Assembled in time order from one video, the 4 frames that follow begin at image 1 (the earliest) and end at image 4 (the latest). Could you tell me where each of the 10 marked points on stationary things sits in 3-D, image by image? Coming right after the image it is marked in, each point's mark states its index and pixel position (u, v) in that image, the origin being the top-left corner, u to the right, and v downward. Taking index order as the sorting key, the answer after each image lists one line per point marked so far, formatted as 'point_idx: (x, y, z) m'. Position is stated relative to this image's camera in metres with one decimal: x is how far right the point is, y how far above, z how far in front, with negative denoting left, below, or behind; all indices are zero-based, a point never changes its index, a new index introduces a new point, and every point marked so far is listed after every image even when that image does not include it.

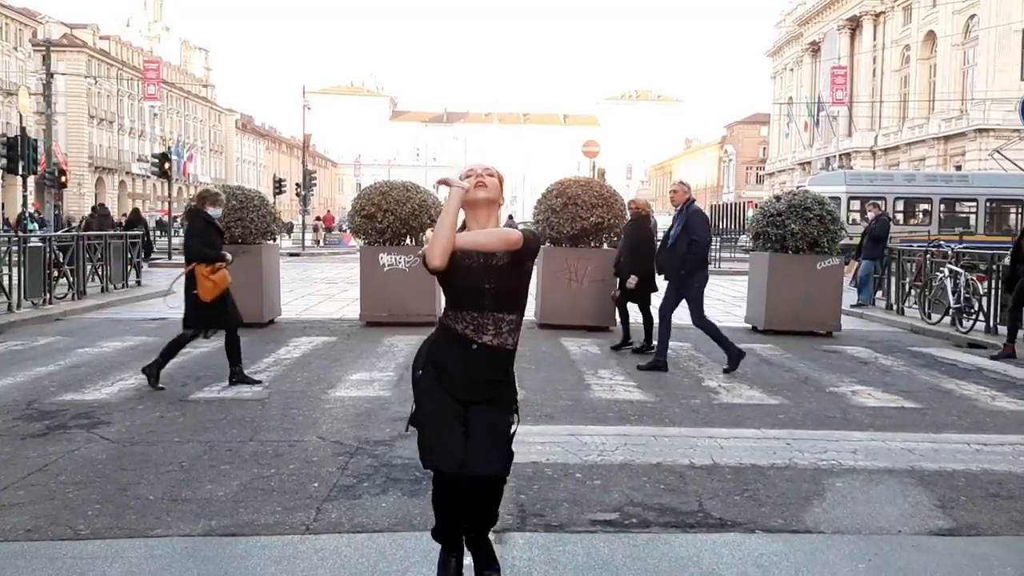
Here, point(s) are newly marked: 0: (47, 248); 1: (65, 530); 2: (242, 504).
0: (-7.1, +0.6, +13.4) m
1: (-2.0, -1.1, +4.0) m
2: (-1.3, -1.1, +4.3) m
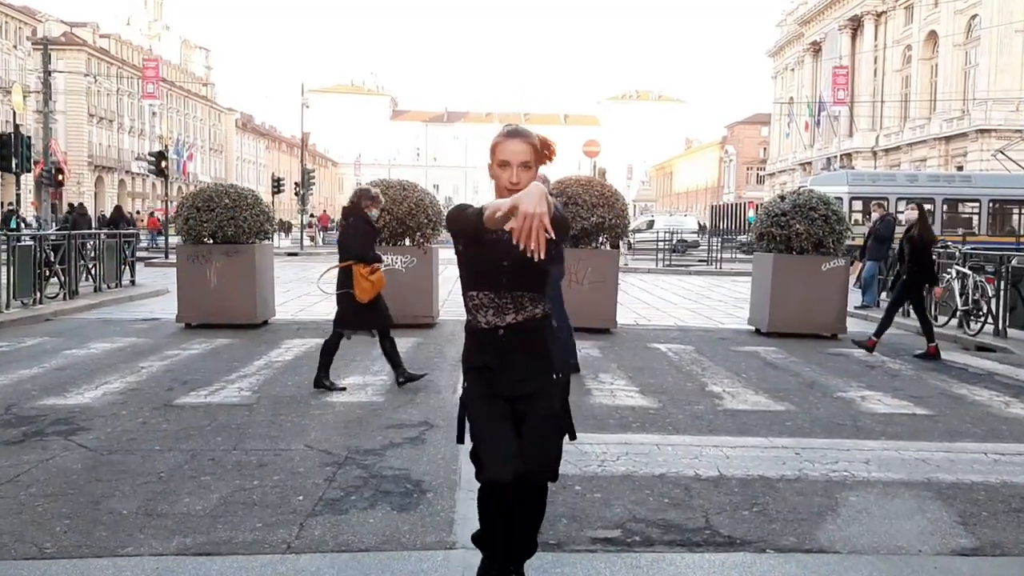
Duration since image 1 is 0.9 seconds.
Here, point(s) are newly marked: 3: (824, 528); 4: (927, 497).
0: (-7.1, +0.6, +13.1) m
1: (-2.1, -1.1, +3.8) m
2: (-1.4, -1.1, +4.1) m
3: (+1.5, -1.1, +4.1) m
4: (+2.2, -1.1, +4.6) m
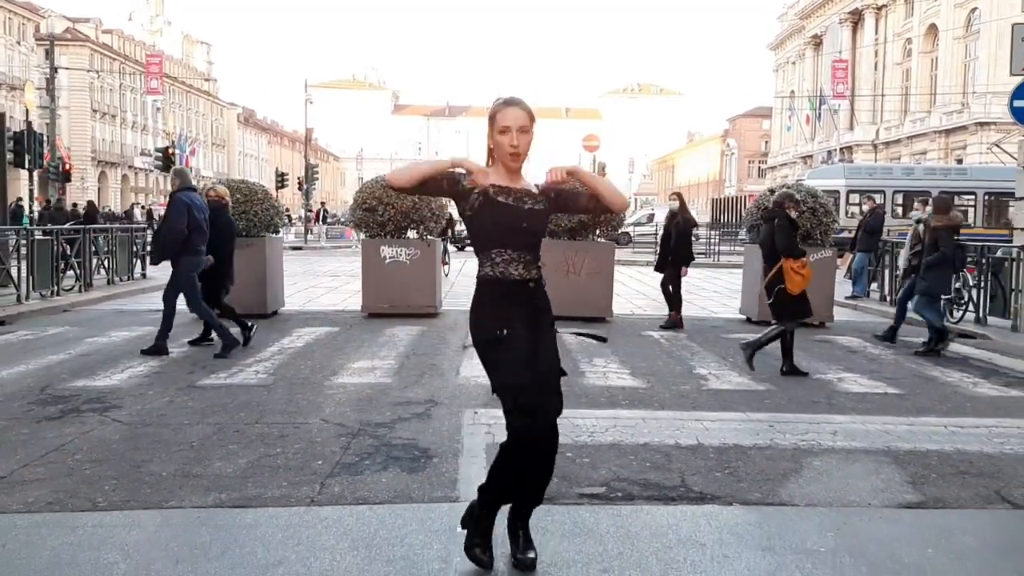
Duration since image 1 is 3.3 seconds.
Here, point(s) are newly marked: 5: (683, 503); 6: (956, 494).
0: (-7.1, +0.7, +13.6) m
1: (-2.1, -1.0, +4.3) m
2: (-1.4, -1.0, +4.6) m
3: (+1.4, -1.0, +4.6) m
4: (+2.2, -1.0, +5.1) m
5: (+0.8, -1.1, +4.3) m
6: (+2.3, -1.1, +4.6) m
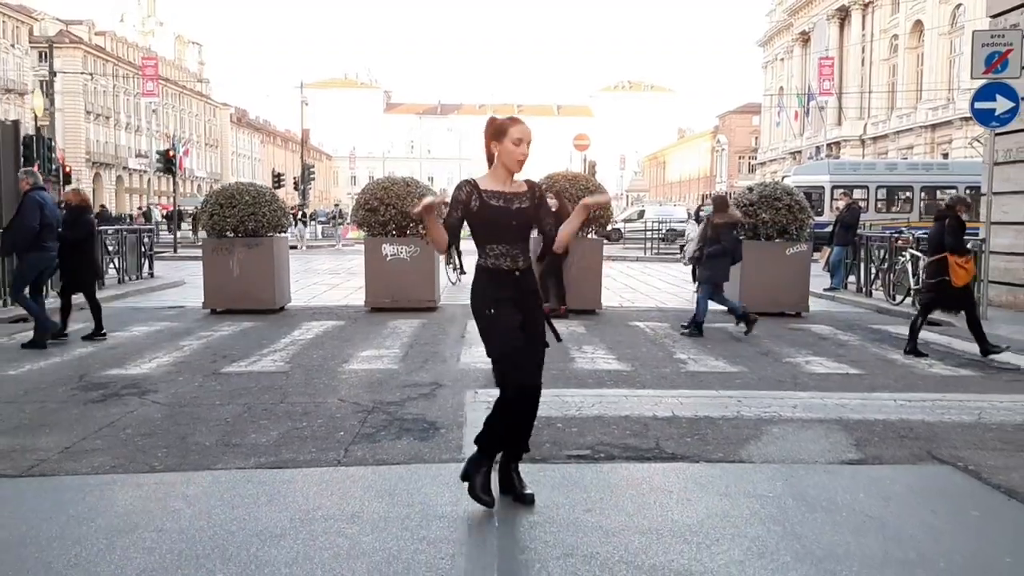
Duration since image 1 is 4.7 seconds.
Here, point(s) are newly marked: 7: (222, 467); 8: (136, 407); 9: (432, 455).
0: (-7.2, +0.7, +14.3) m
1: (-2.1, -1.0, +5.0) m
2: (-1.4, -1.0, +5.3) m
3: (+1.4, -1.0, +5.3) m
4: (+2.2, -0.9, +5.9) m
5: (+0.8, -1.0, +5.0) m
6: (+2.3, -1.0, +5.3) m
7: (-1.6, -1.0, +4.9) m
8: (-2.8, -0.9, +6.5) m
9: (-0.5, -1.0, +5.1) m
